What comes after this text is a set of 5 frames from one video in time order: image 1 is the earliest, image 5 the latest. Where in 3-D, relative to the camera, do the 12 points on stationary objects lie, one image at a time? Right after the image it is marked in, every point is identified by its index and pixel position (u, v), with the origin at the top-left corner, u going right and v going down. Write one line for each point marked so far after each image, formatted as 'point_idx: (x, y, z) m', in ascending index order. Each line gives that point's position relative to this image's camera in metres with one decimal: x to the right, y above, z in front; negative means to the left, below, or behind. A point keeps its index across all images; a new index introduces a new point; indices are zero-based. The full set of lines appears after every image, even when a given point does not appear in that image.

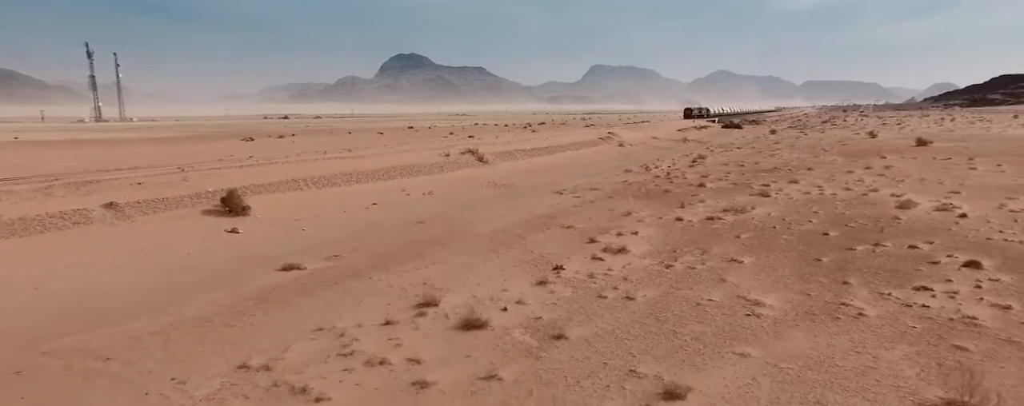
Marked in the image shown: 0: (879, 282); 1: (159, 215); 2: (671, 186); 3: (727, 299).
0: (+4.7, -1.0, +8.3) m
1: (-6.1, -0.2, +11.3) m
2: (+4.6, +0.5, +18.8) m
3: (+2.6, -1.2, +7.8) m
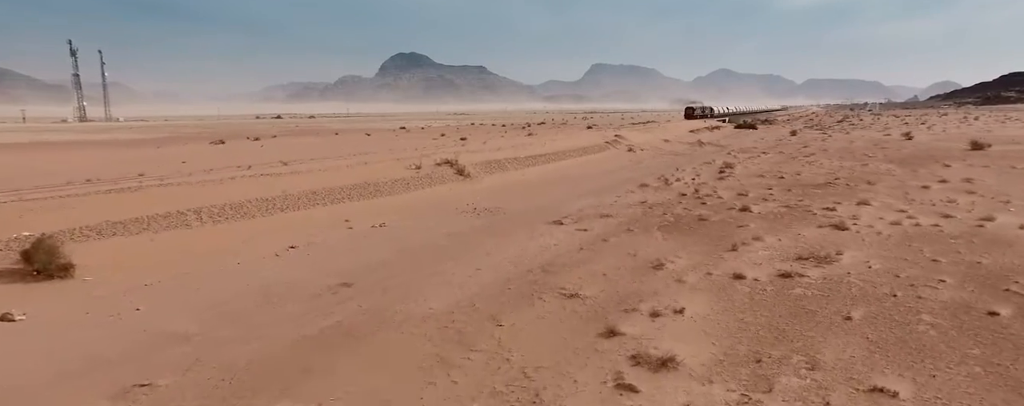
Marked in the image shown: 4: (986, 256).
0: (+4.3, -1.7, +3.8) m
1: (-6.4, -0.9, +6.8) m
2: (+4.2, -0.2, +14.3) m
3: (+2.2, -1.8, +3.3) m
4: (+7.0, -0.8, +9.6) m
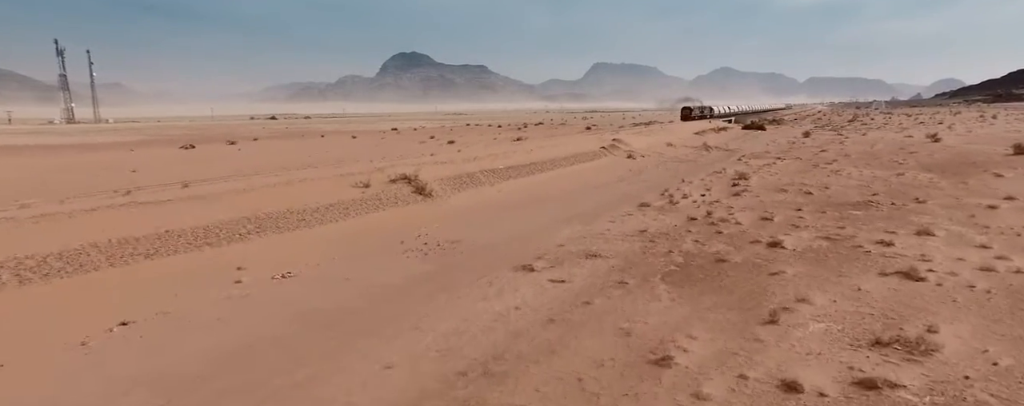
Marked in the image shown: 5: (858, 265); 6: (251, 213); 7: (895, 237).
0: (+3.6, -2.2, +0.5) m
1: (-7.1, -1.5, +3.6) m
2: (+3.6, -0.7, +11.0) m
3: (+1.5, -2.4, 0.0) m
4: (+6.3, -1.3, +6.3) m
5: (+5.1, -0.9, +9.6) m
6: (-4.6, -0.2, +11.3) m
7: (+6.7, -0.6, +11.4) m
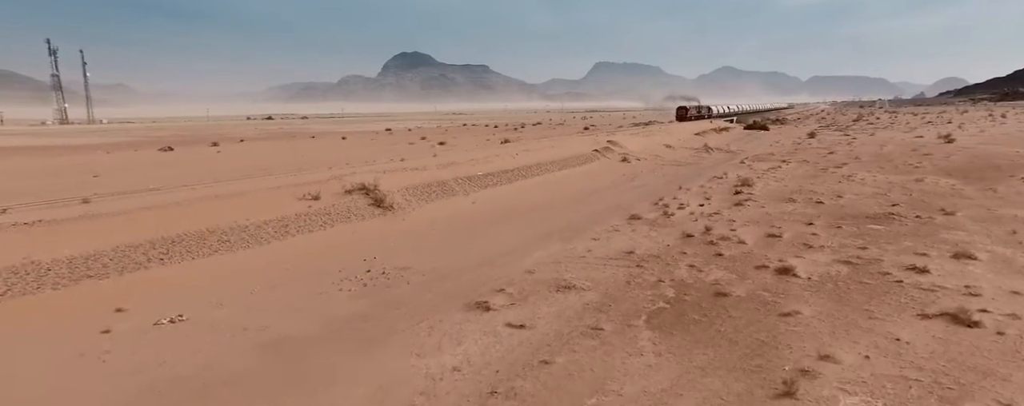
0: (+3.0, -2.5, -1.3) m
1: (-7.7, -1.7, +1.7) m
2: (+3.0, -1.0, +9.2) m
3: (+0.9, -2.7, -1.8) m
4: (+5.7, -1.6, +4.5) m
5: (+4.5, -1.2, +7.8) m
6: (-5.2, -0.5, +9.5) m
7: (+6.1, -0.8, +9.6) m
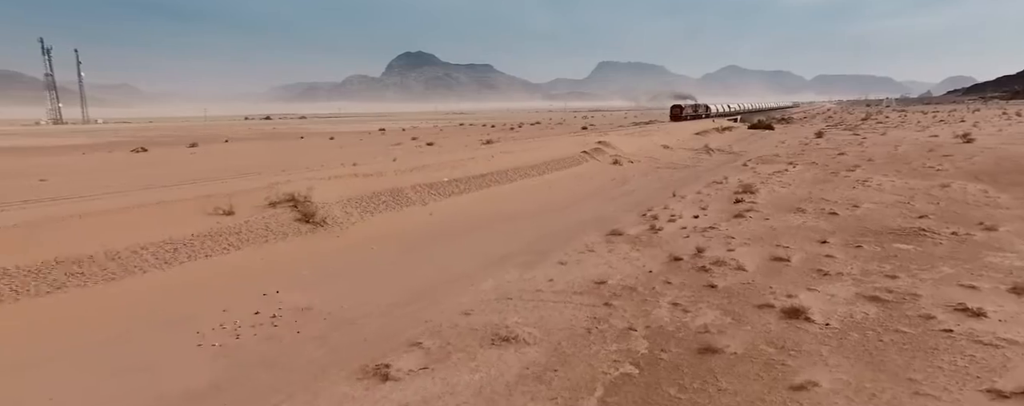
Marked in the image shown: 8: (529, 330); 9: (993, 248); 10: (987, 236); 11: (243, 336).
0: (+2.2, -2.7, -3.4) m
1: (-8.6, -2.0, -0.3) m
2: (+2.2, -1.2, +7.0) m
3: (+0.1, -2.9, -3.9) m
4: (+4.9, -1.8, +2.3) m
5: (+3.7, -1.4, +5.6) m
6: (-6.0, -0.7, +7.4) m
7: (+5.3, -1.1, +7.4) m
8: (+0.1, -1.3, +6.6) m
9: (+7.3, -0.7, +10.0) m
10: (+7.8, -0.5, +10.7) m
11: (-2.8, -1.3, +6.7) m
